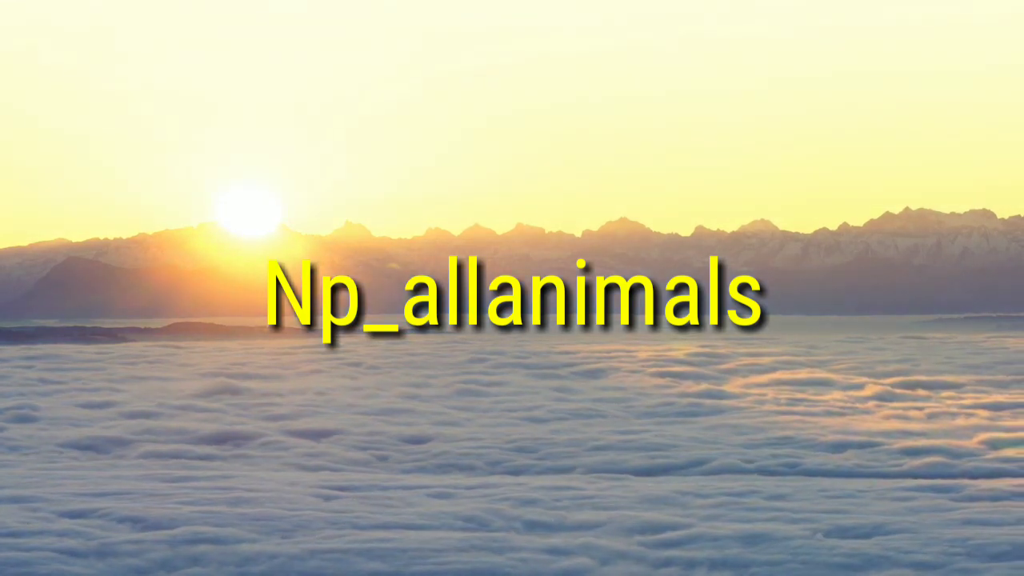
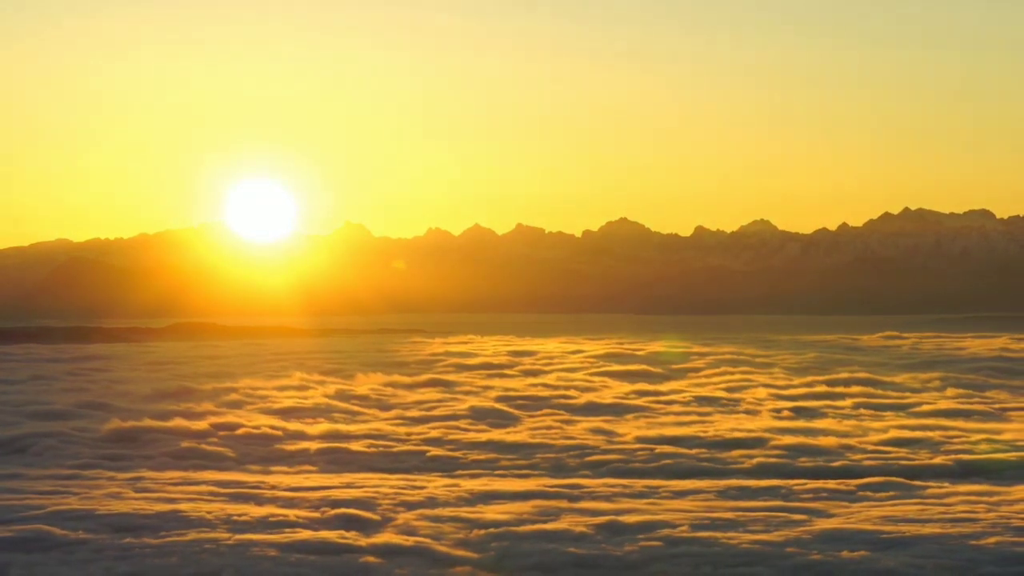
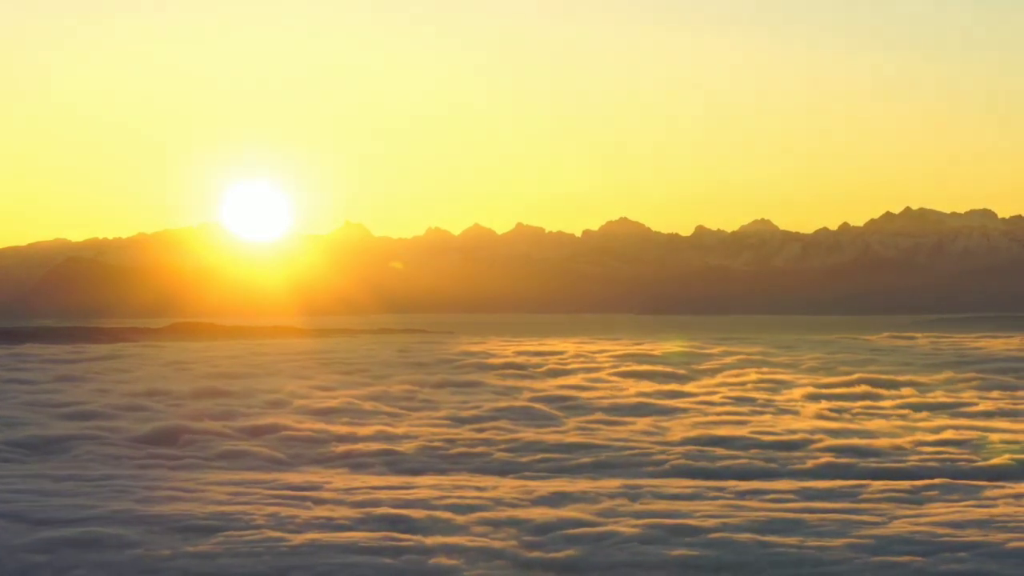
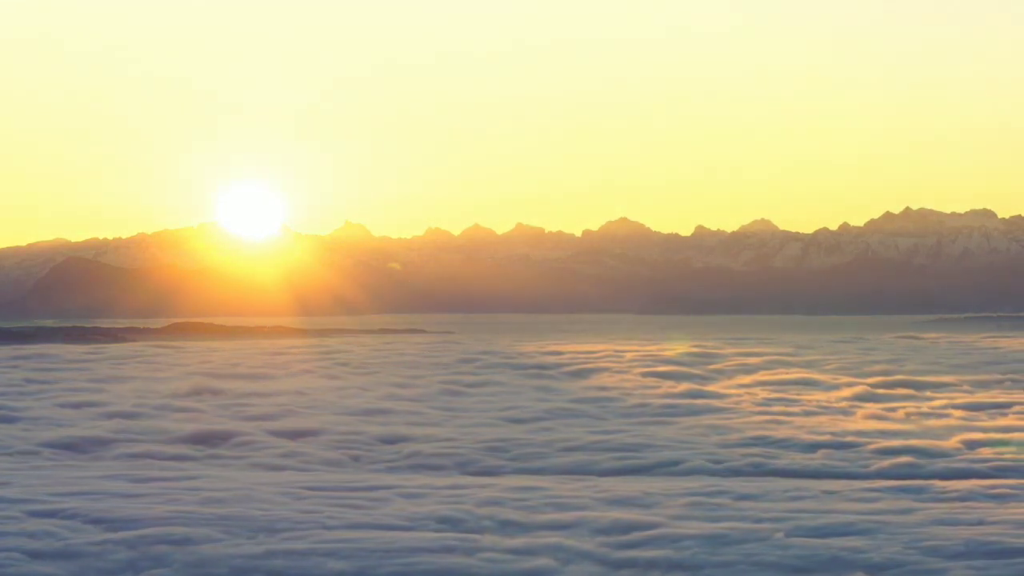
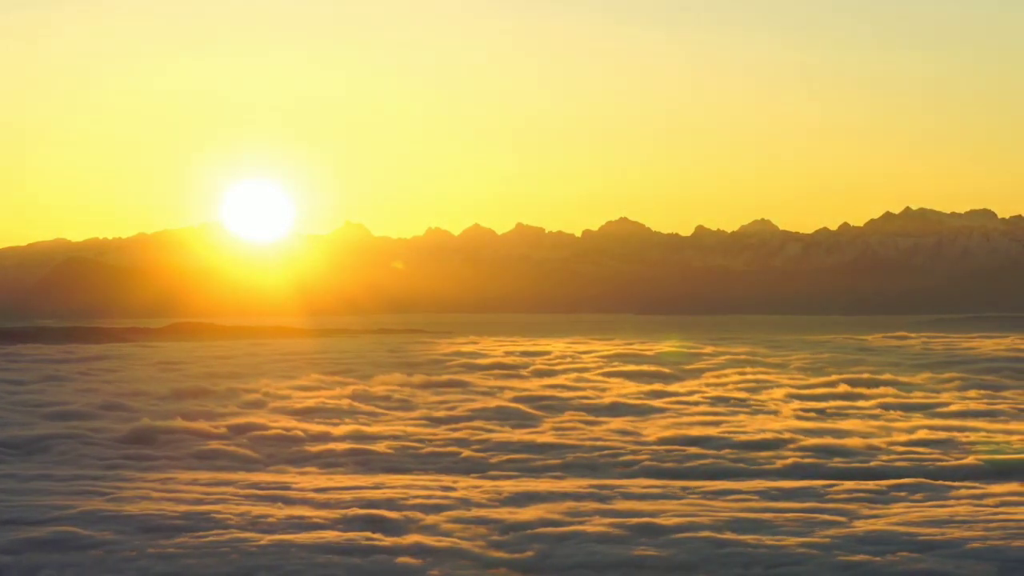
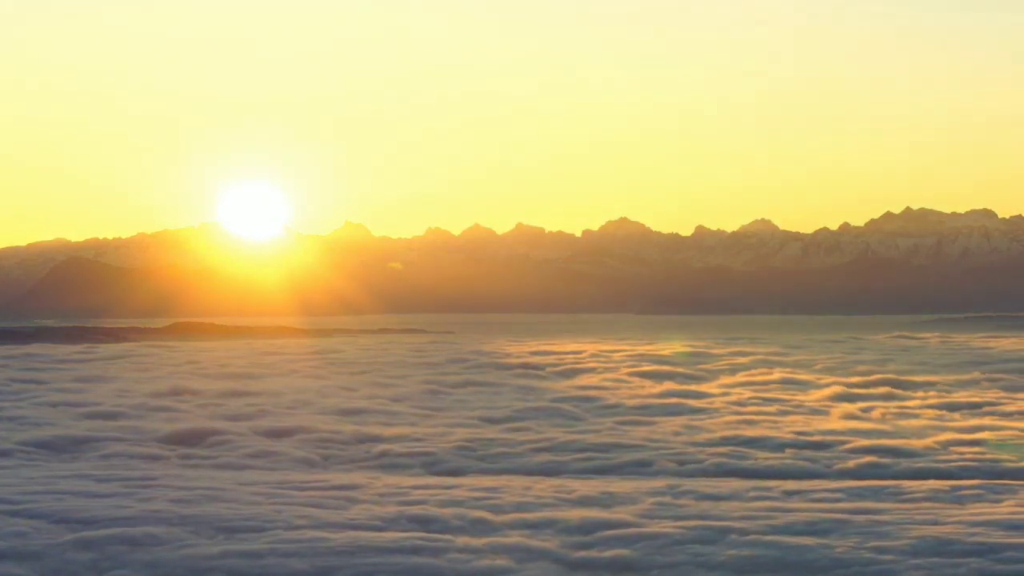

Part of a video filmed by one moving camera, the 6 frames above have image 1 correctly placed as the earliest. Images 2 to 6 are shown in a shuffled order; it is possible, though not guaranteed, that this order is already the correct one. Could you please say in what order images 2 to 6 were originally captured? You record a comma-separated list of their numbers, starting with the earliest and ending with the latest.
4, 6, 3, 5, 2
